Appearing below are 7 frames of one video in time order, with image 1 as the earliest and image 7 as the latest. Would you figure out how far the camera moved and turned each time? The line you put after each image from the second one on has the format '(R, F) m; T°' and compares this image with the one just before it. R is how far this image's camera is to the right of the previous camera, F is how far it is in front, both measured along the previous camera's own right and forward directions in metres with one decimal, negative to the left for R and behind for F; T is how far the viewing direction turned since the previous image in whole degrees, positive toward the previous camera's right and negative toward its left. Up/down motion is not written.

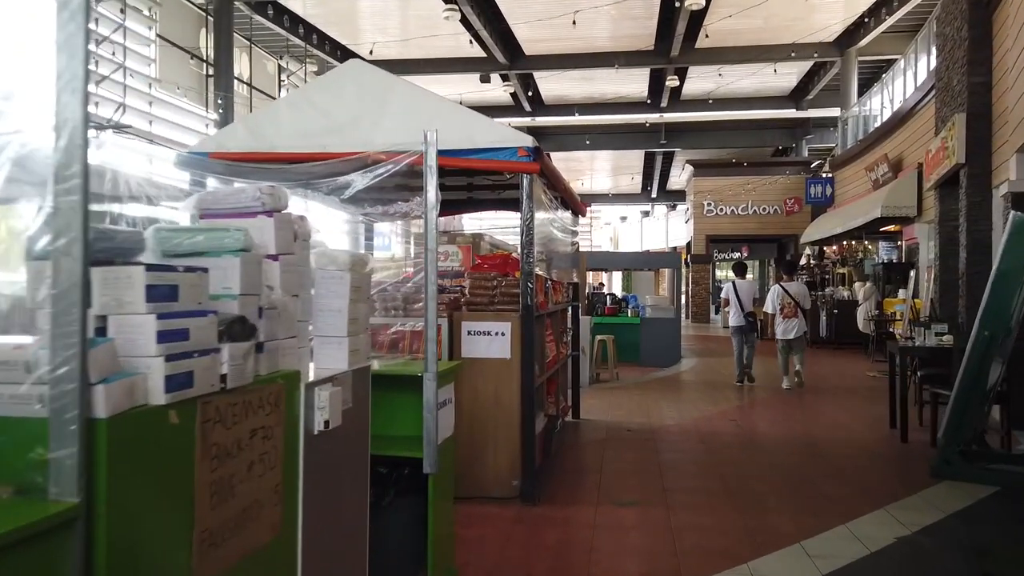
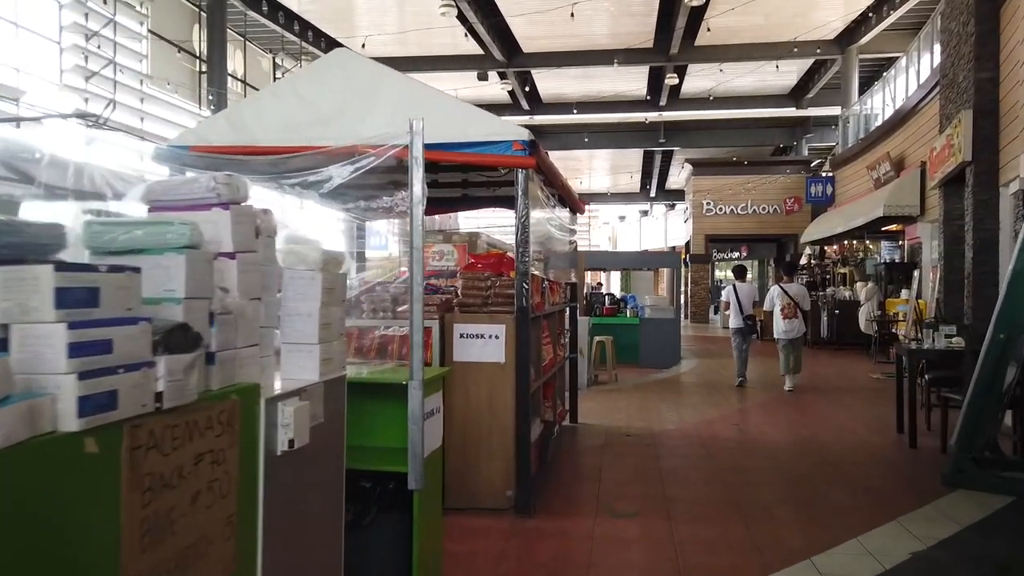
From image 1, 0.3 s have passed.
(0.0, +0.2) m; 0°
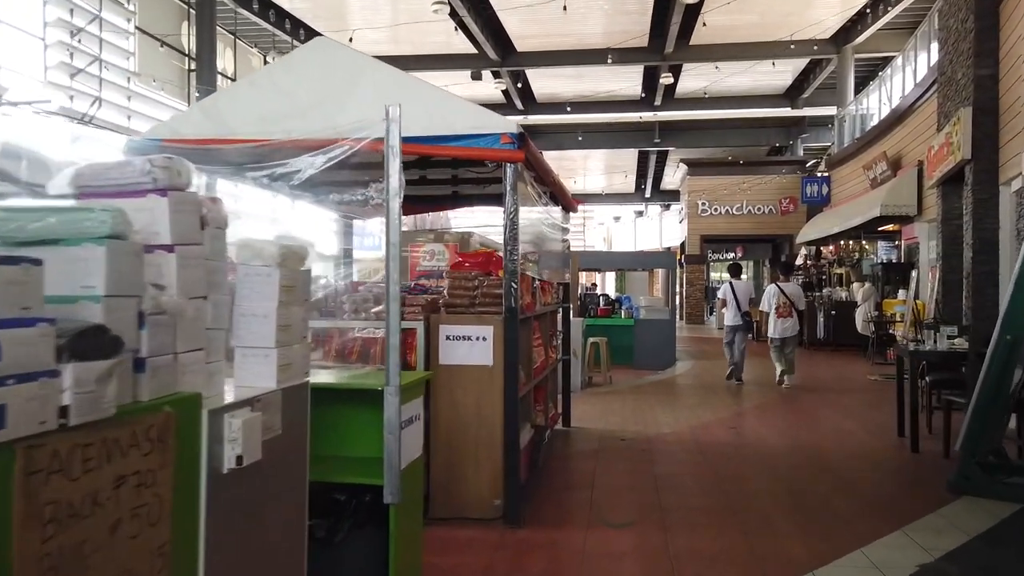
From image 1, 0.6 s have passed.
(0.0, +0.2) m; 0°
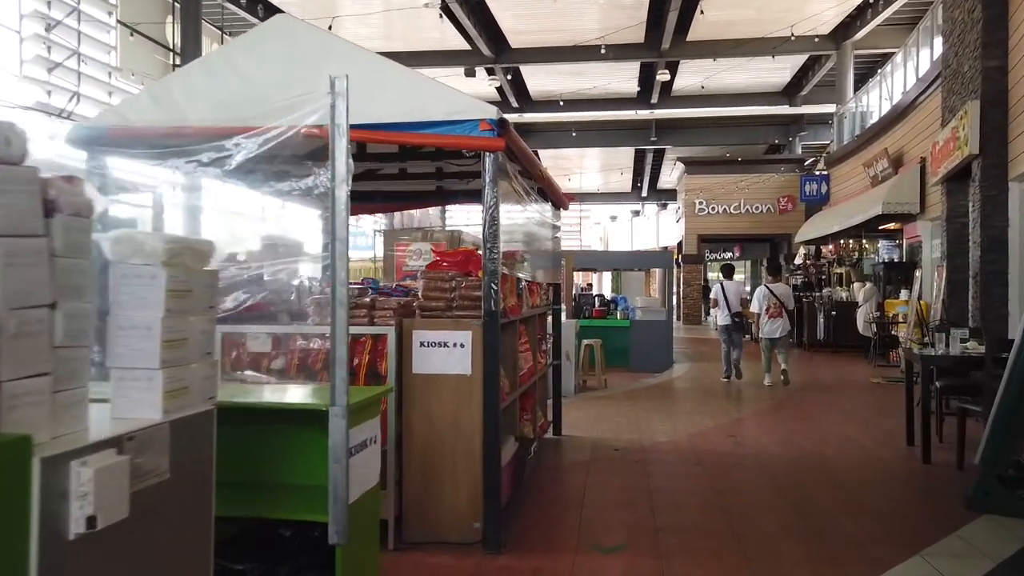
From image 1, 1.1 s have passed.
(+0.1, +0.4) m; 0°
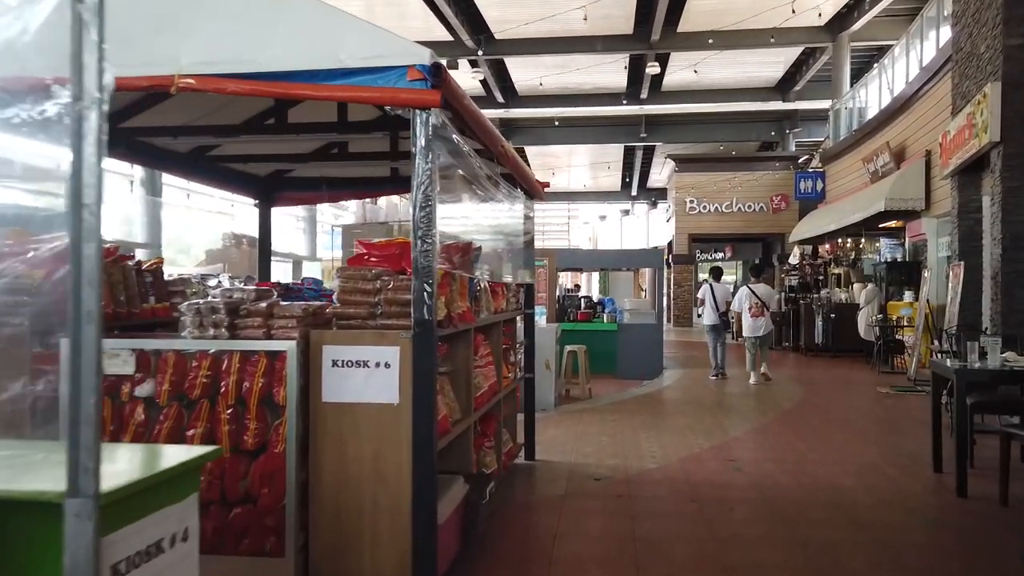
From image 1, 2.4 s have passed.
(+0.2, +0.9) m; +1°
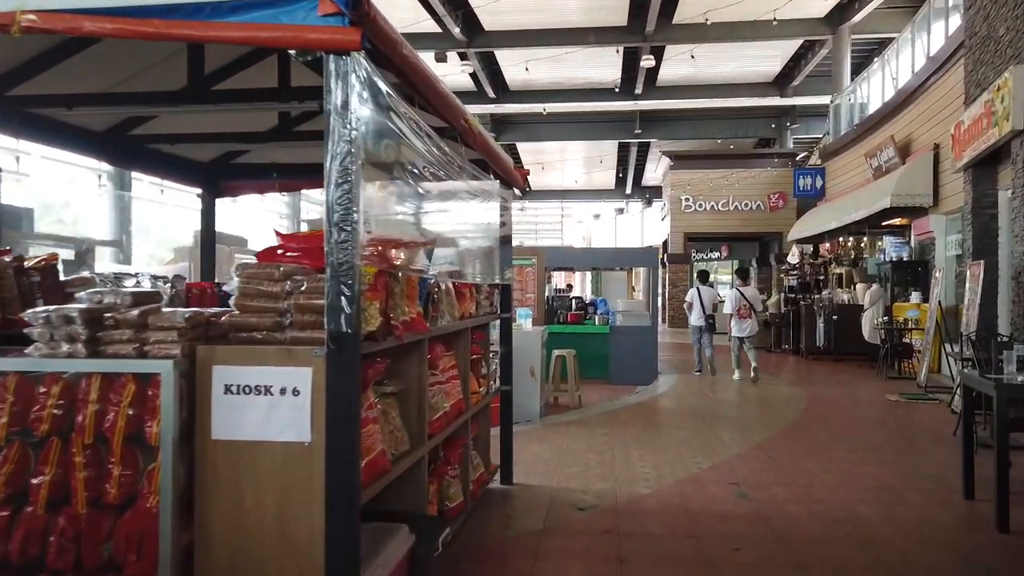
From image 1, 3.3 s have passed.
(+0.1, +0.6) m; 0°
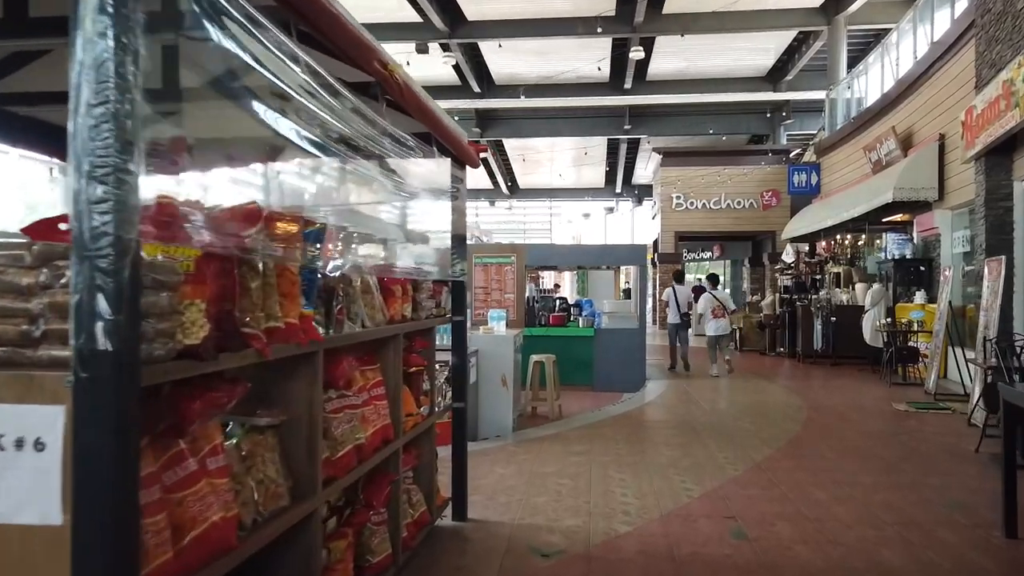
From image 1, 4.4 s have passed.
(+0.2, +0.8) m; +1°
